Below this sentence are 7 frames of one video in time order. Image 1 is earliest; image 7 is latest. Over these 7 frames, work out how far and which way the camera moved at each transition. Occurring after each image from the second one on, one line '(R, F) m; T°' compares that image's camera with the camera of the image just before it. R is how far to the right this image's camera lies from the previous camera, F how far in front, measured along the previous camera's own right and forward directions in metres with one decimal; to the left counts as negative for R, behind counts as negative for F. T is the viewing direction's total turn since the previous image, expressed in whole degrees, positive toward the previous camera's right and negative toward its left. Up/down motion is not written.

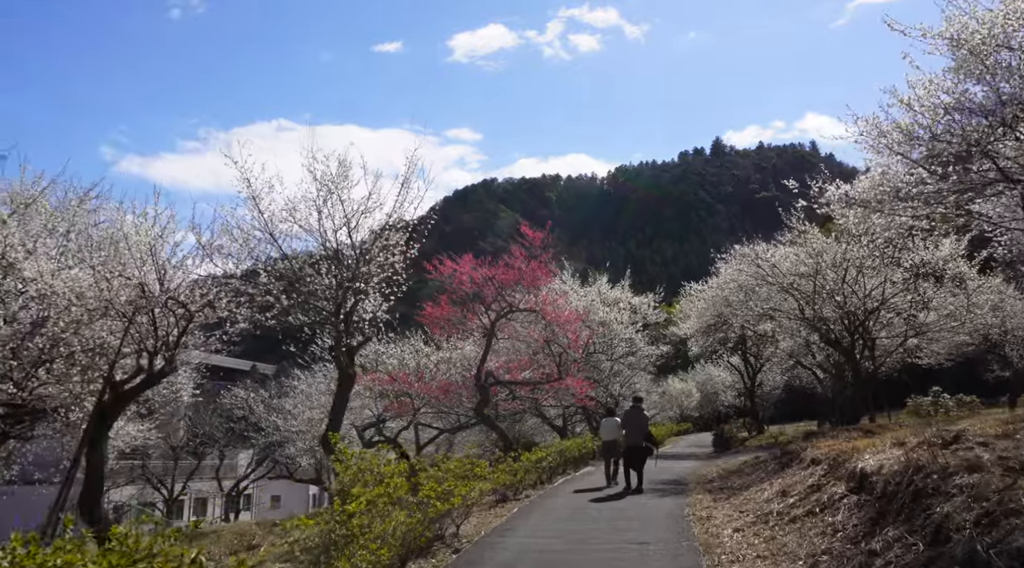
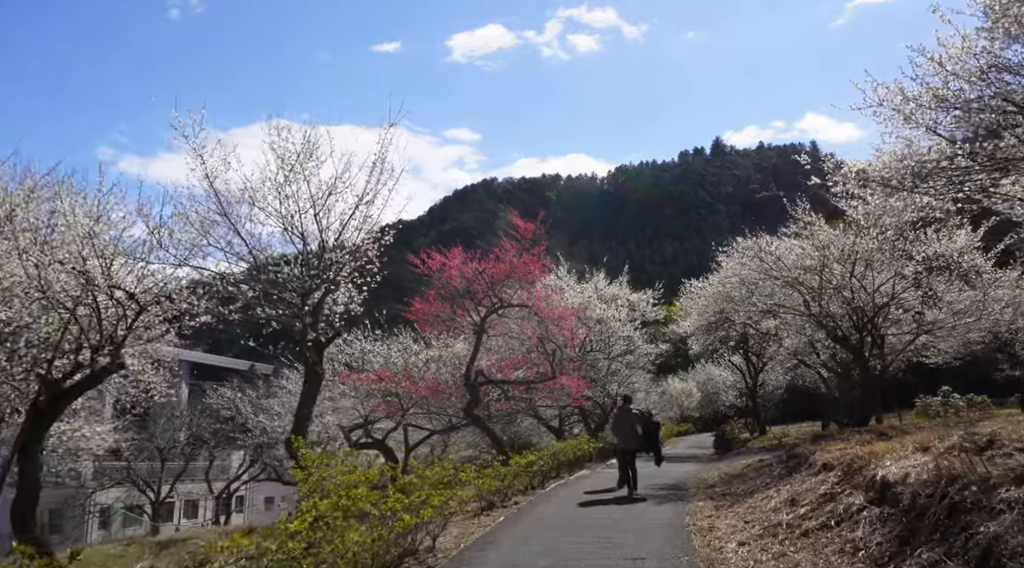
(+0.2, +0.8) m; 0°
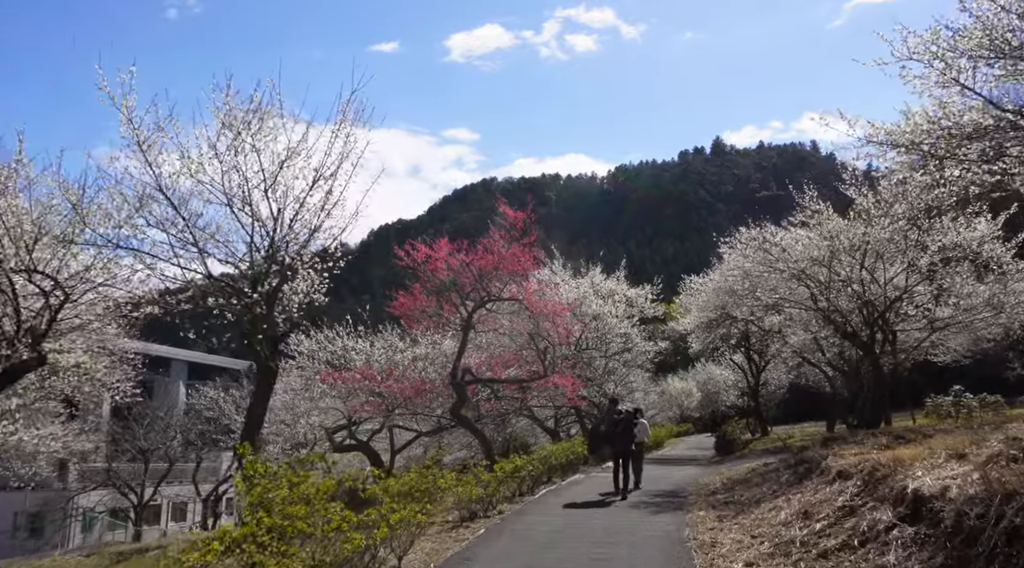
(+0.2, +1.0) m; 0°
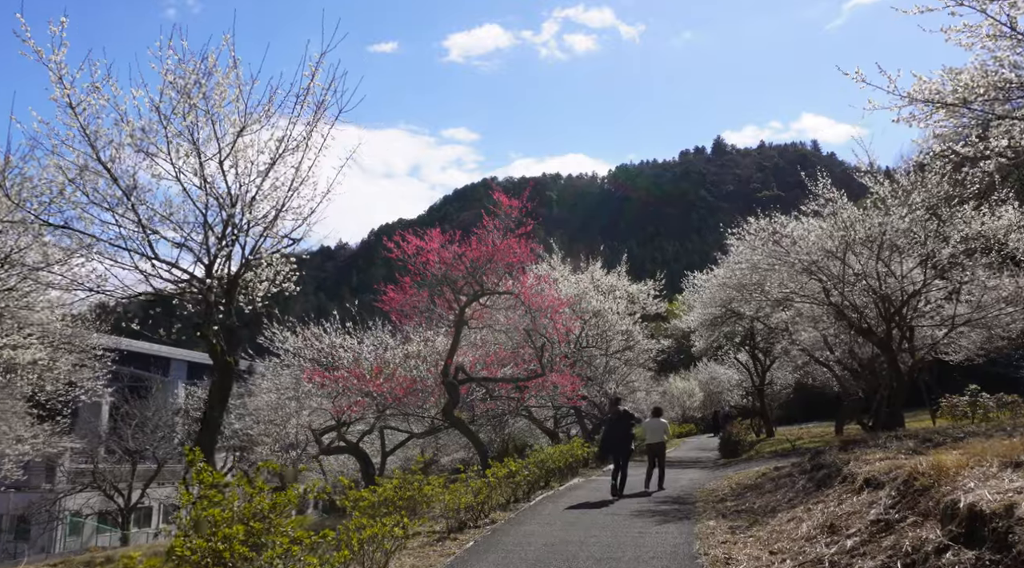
(+0.1, +0.9) m; 0°
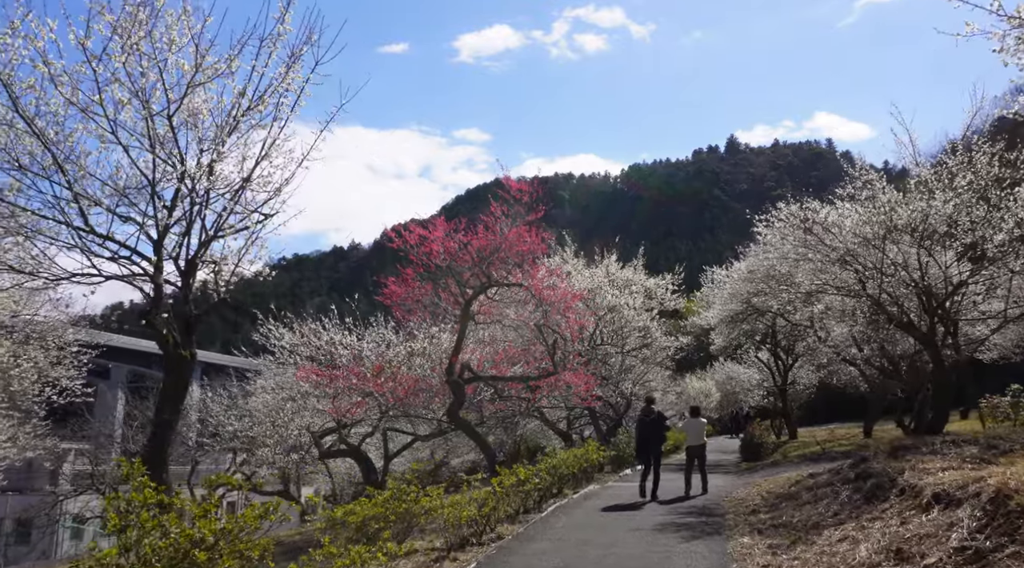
(0.0, +1.1) m; -1°
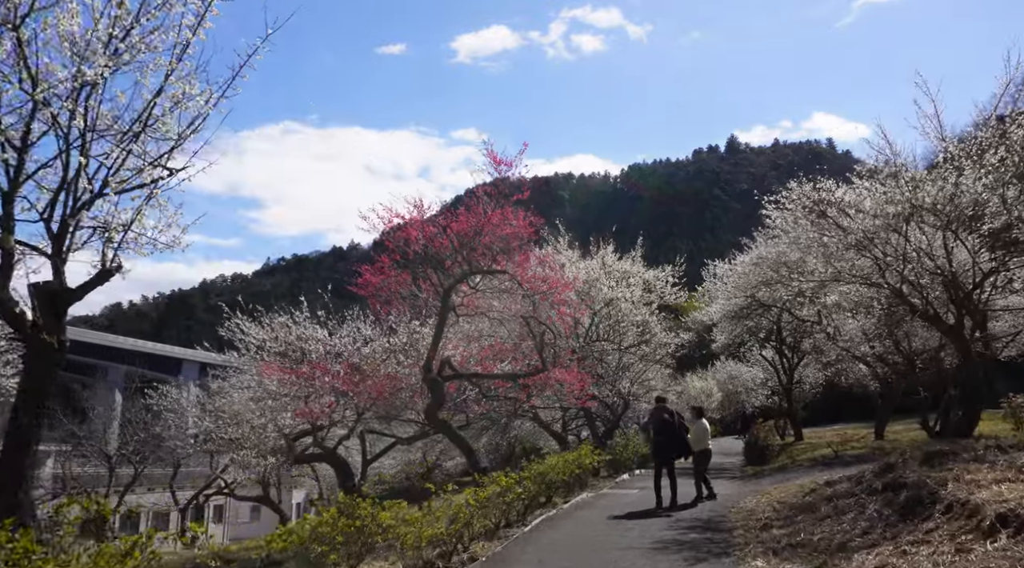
(+0.2, +1.3) m; 0°
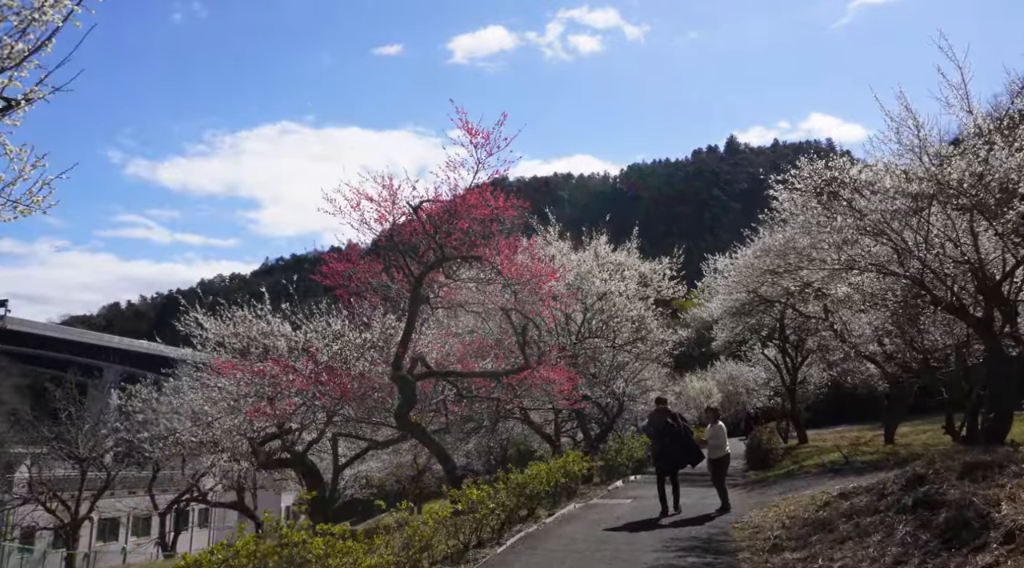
(+0.3, +1.3) m; 0°
